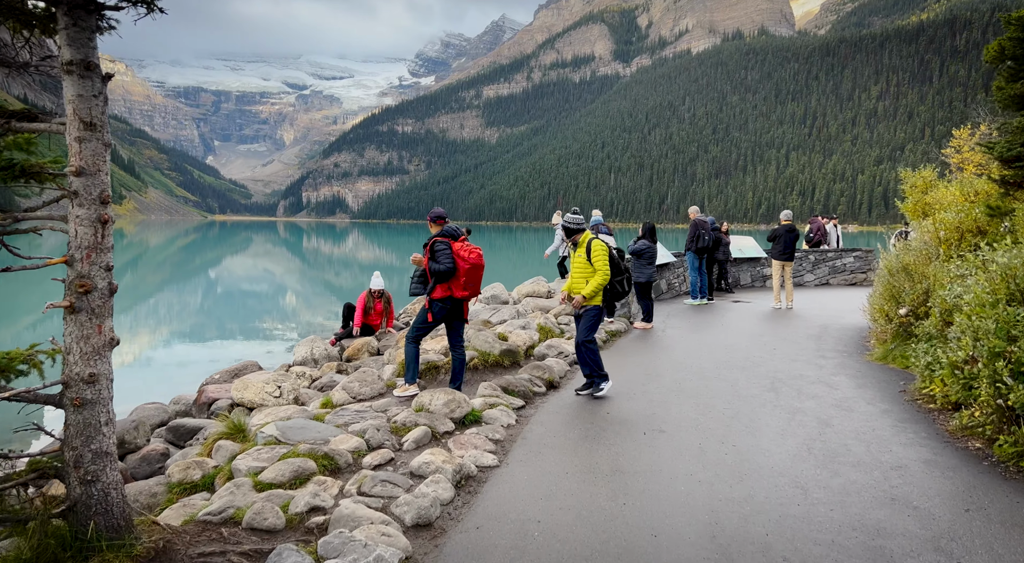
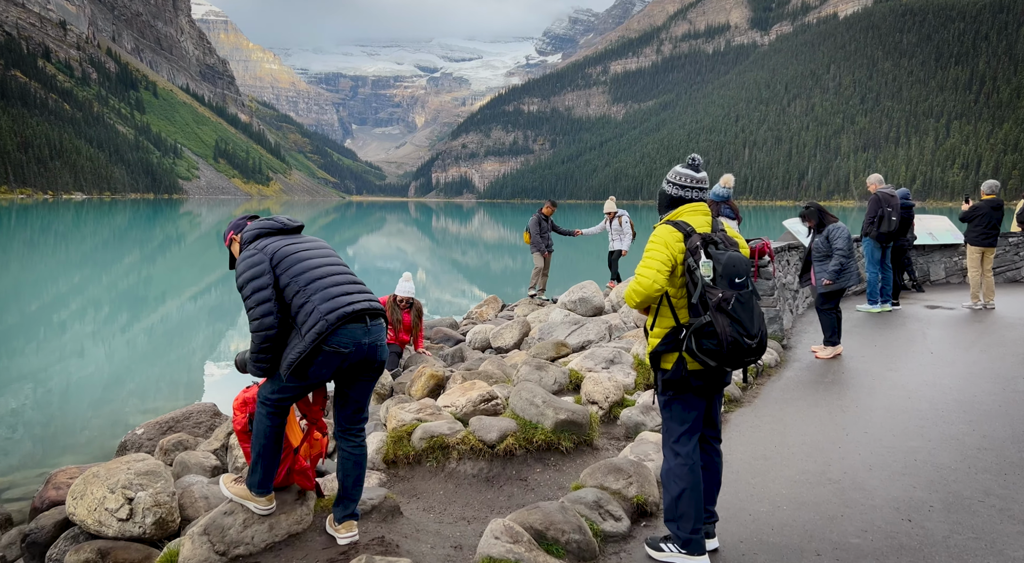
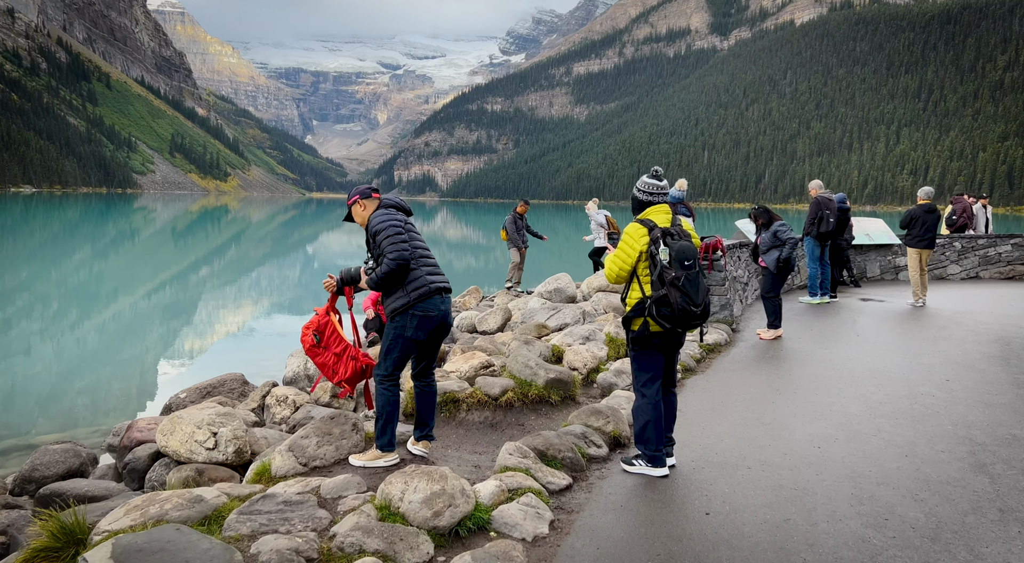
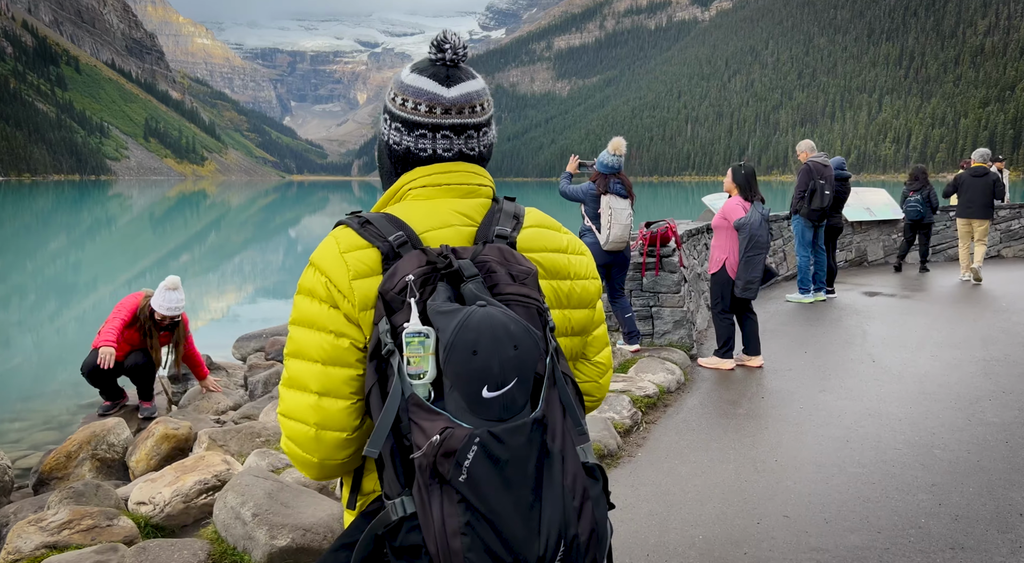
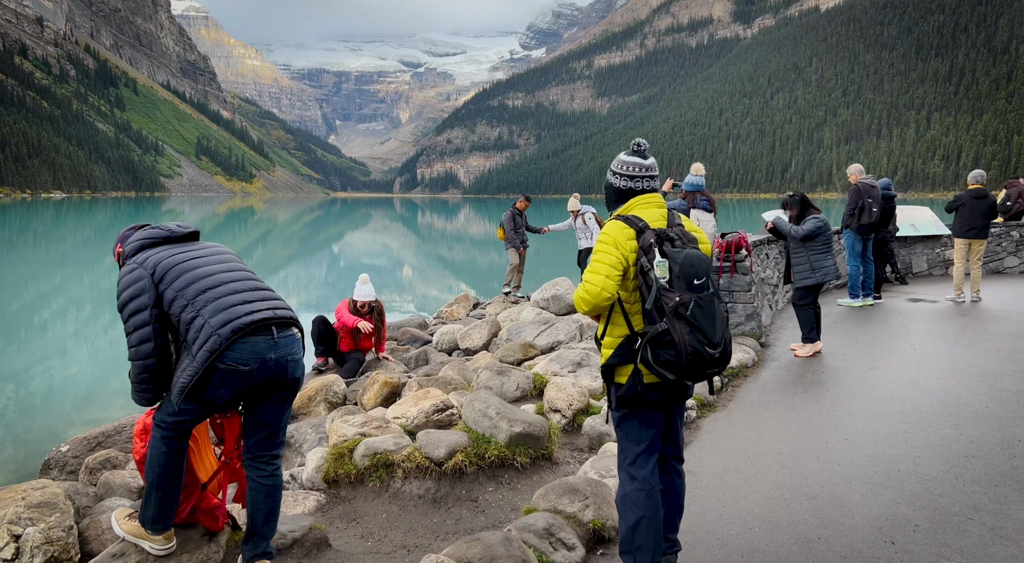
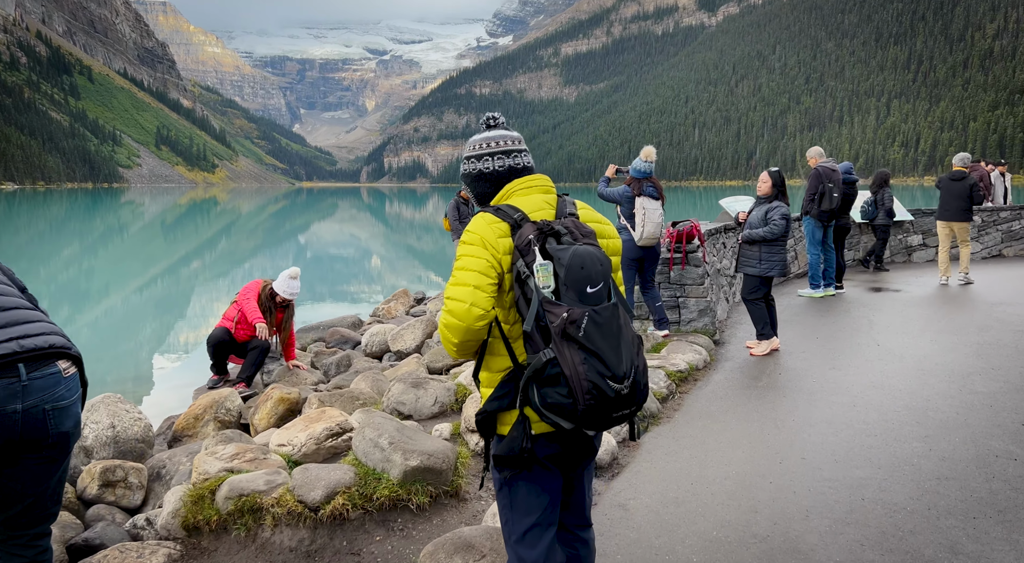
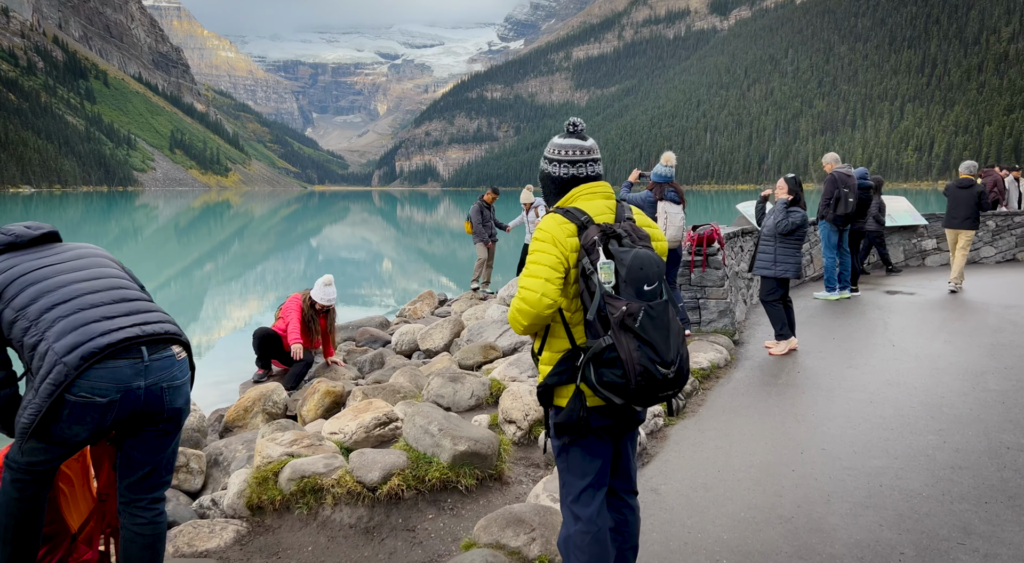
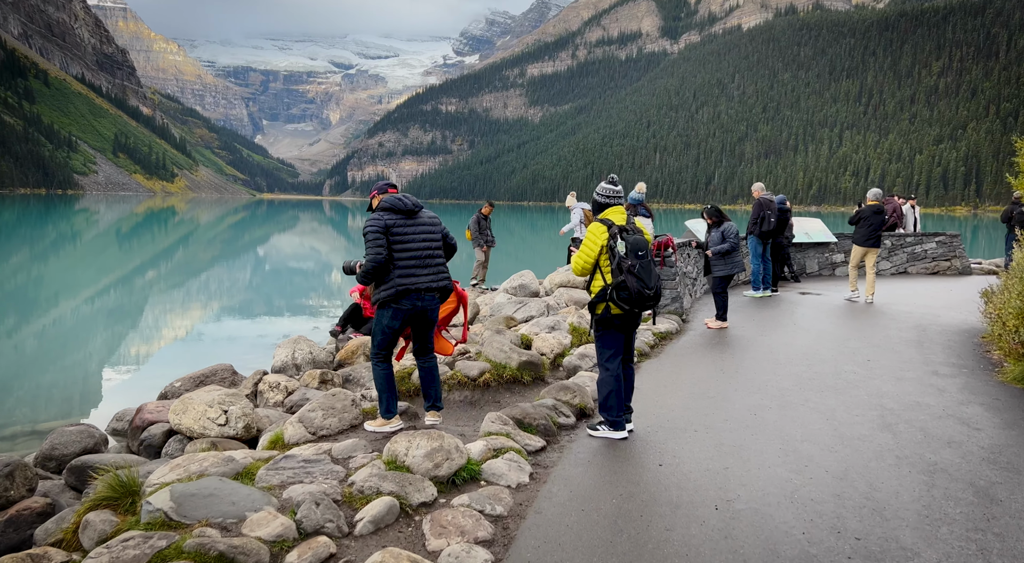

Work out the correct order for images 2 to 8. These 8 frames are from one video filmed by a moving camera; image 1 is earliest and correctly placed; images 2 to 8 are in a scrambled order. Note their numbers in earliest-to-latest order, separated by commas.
8, 3, 2, 5, 7, 6, 4
